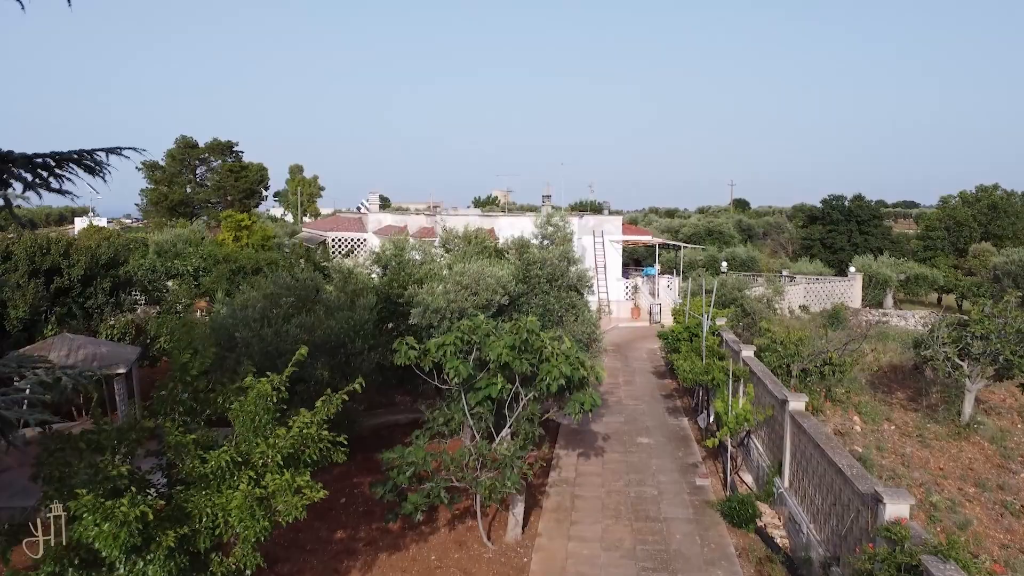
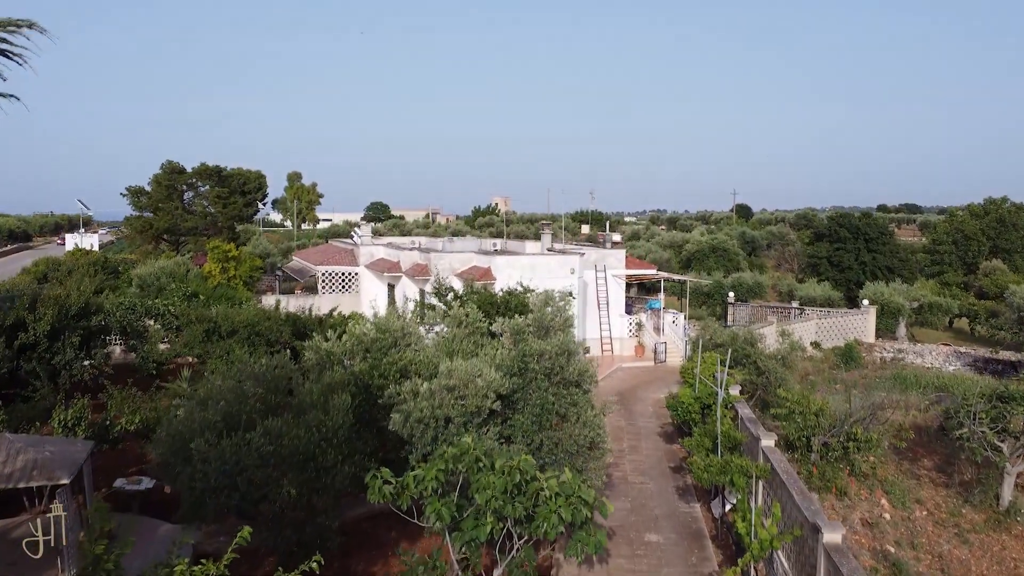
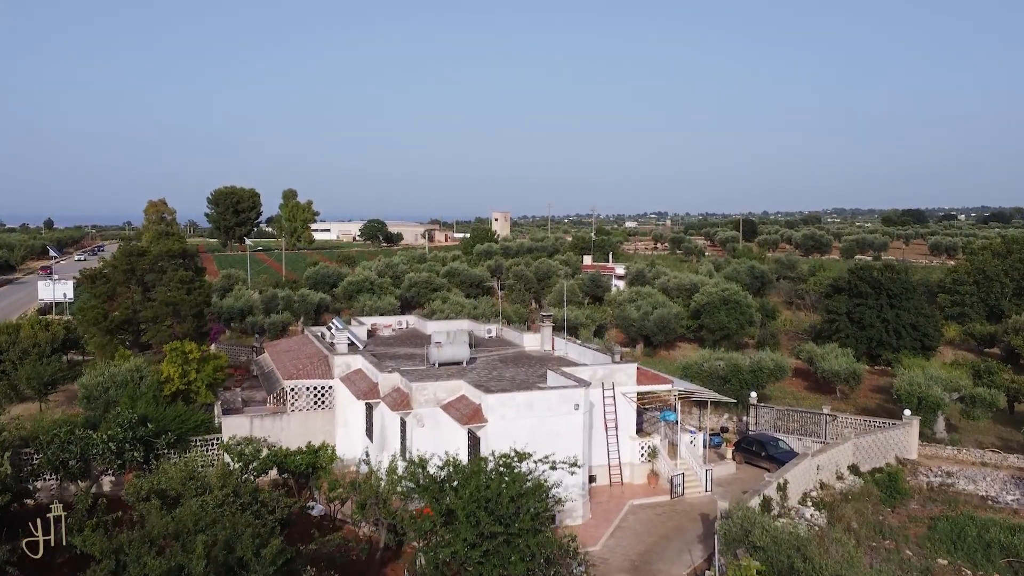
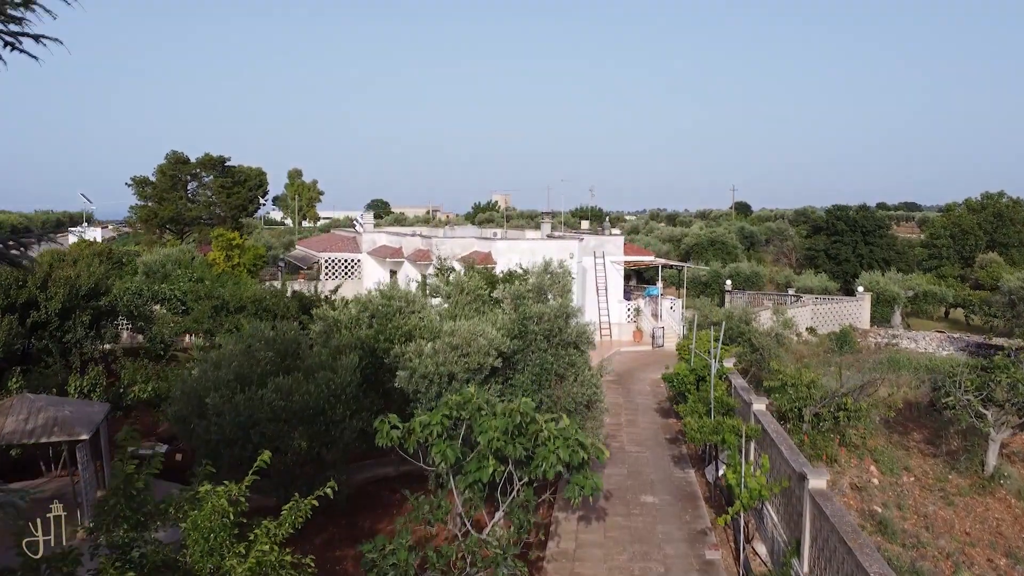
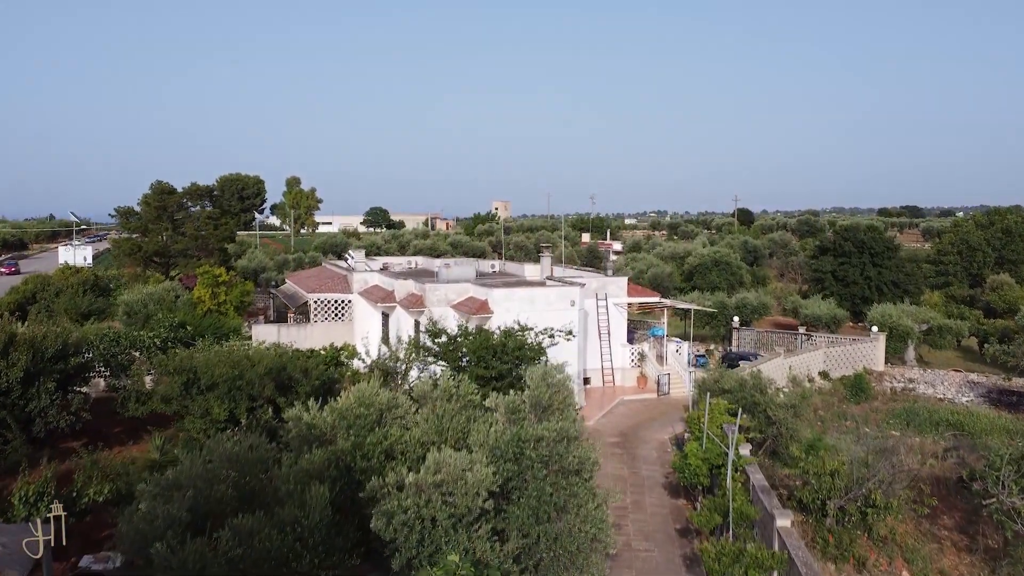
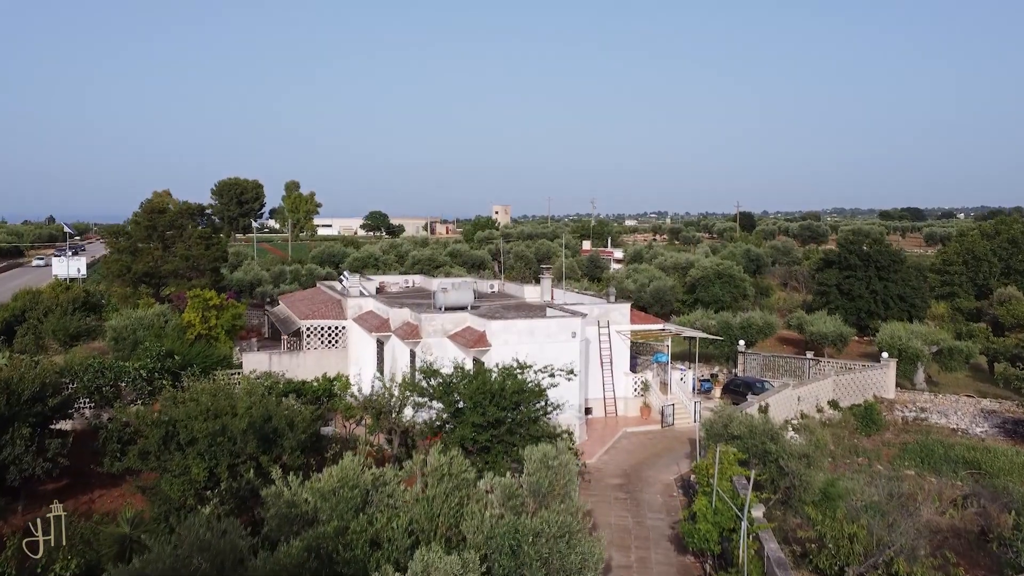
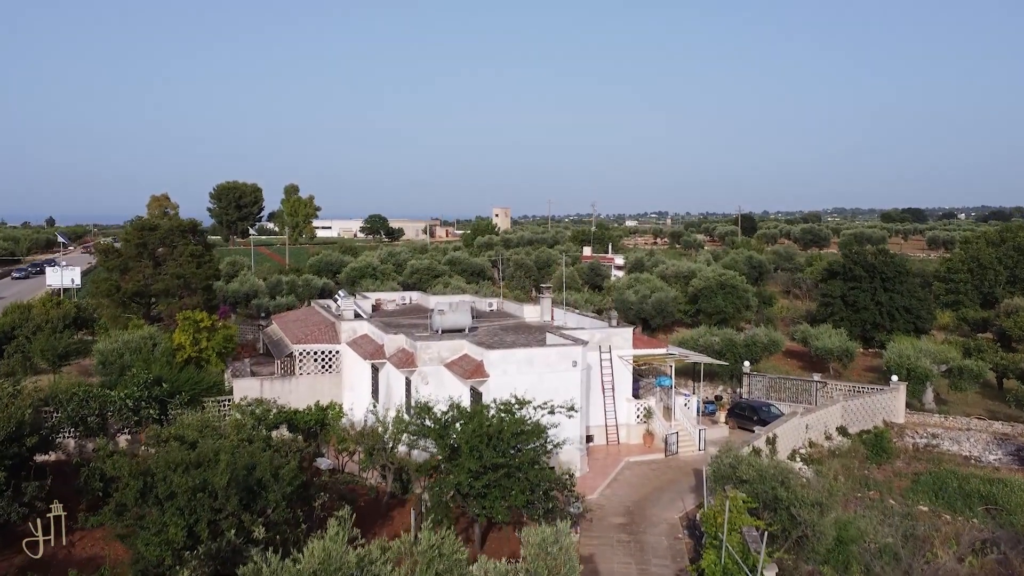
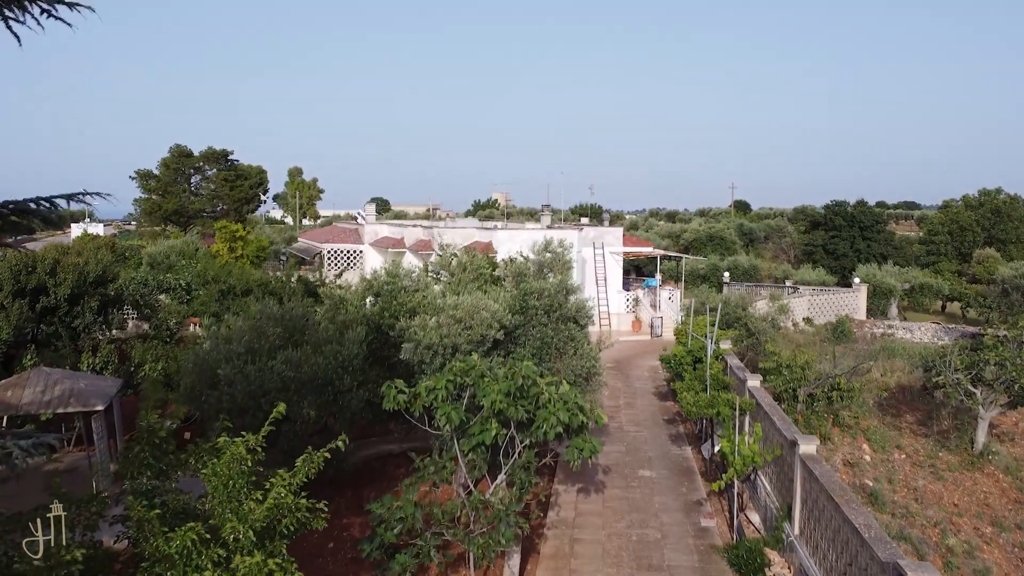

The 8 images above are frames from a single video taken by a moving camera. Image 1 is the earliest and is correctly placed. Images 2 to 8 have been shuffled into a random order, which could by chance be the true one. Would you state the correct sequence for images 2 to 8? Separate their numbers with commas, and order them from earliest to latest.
8, 4, 2, 5, 6, 7, 3
